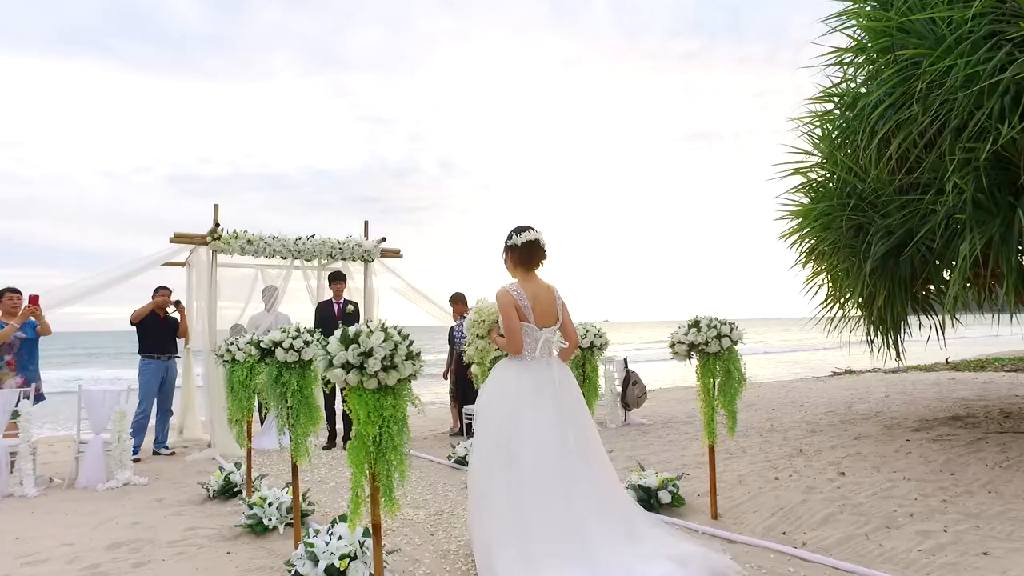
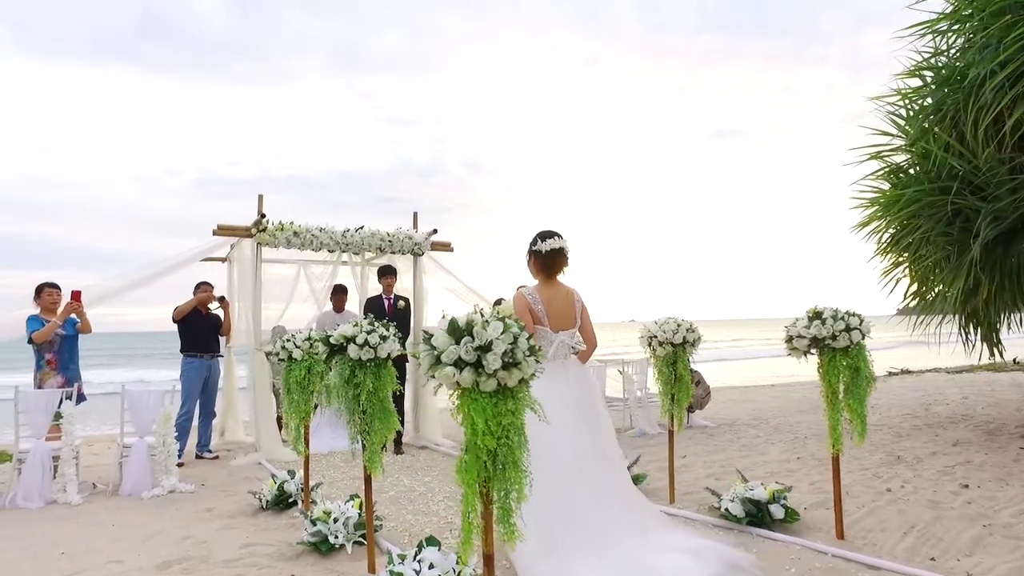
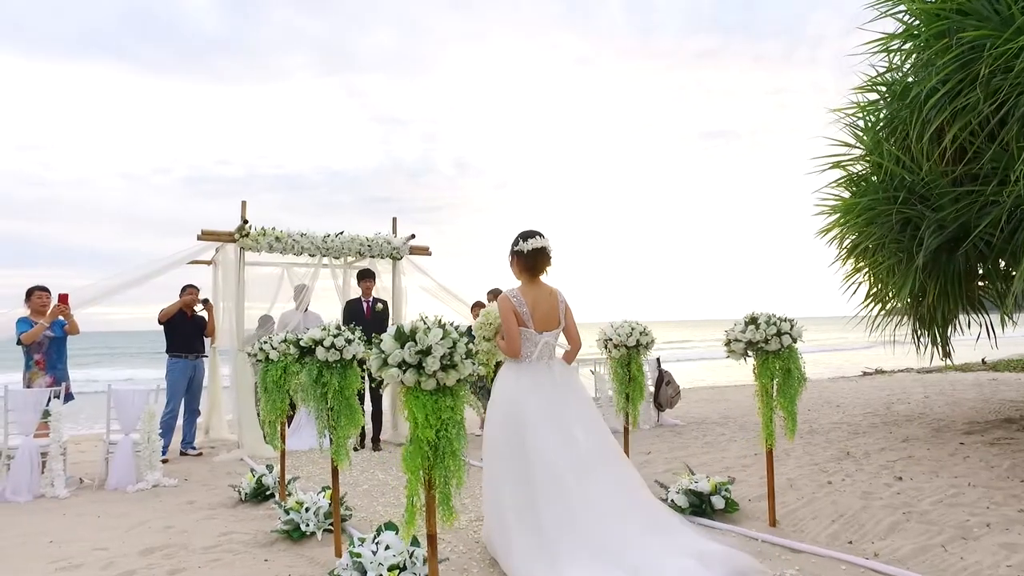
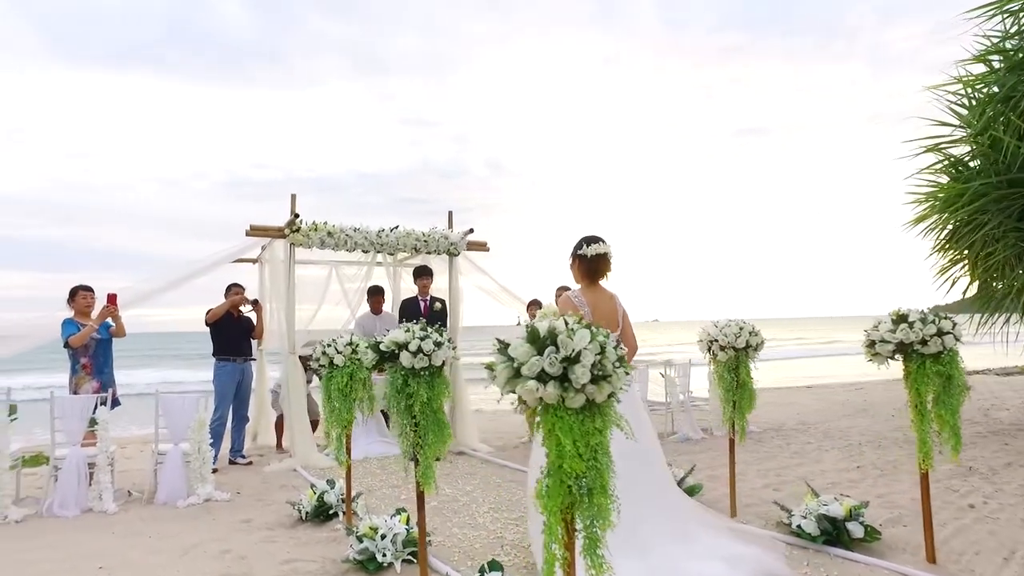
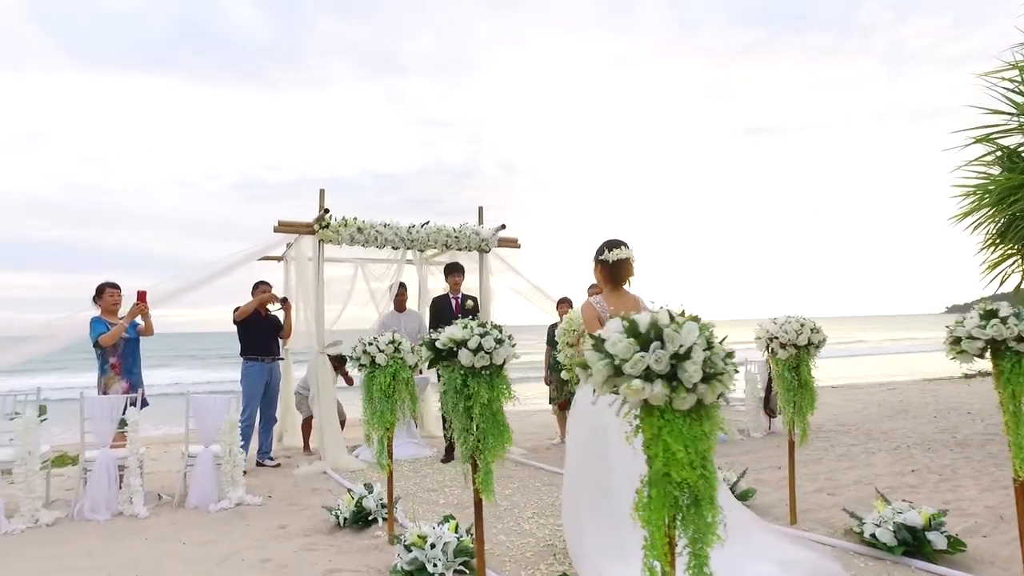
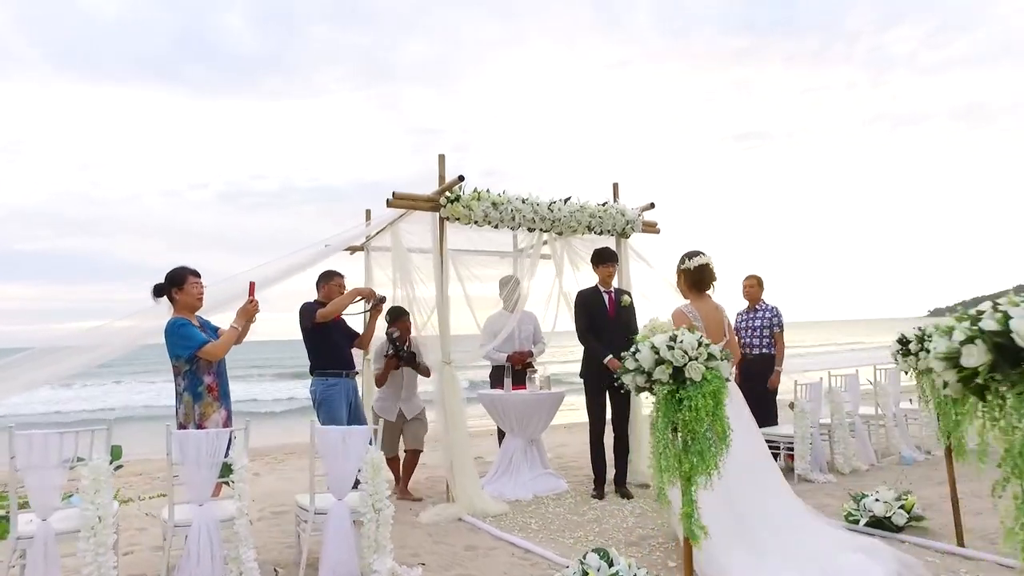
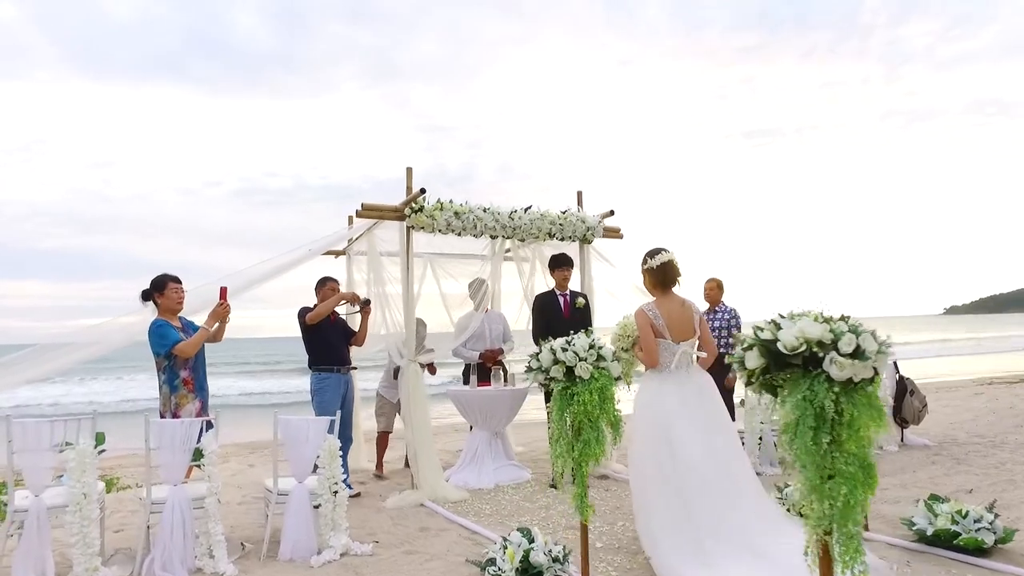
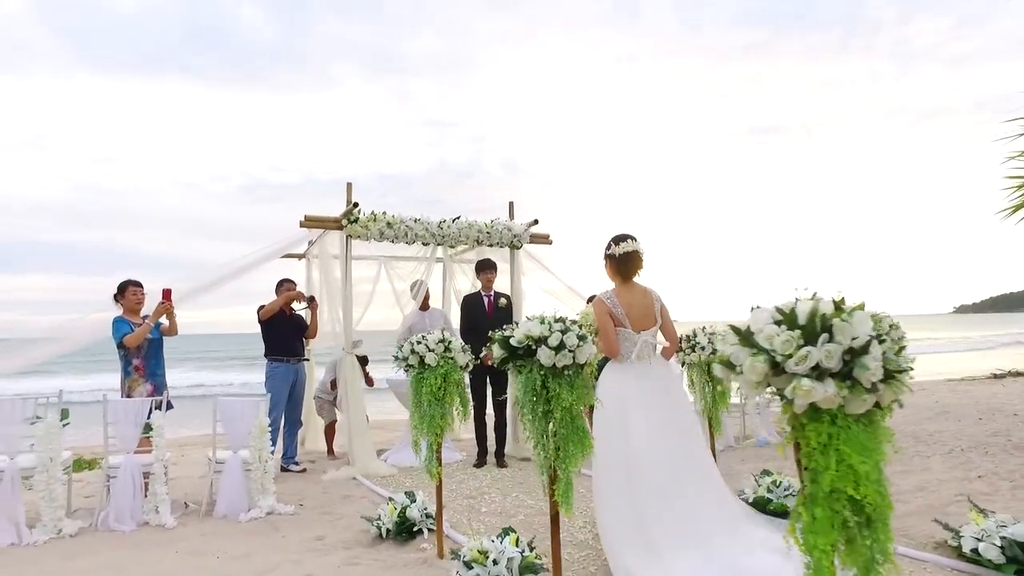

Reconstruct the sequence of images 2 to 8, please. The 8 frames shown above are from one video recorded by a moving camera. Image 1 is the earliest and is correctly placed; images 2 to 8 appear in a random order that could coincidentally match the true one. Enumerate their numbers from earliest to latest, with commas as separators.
3, 2, 4, 5, 8, 7, 6
